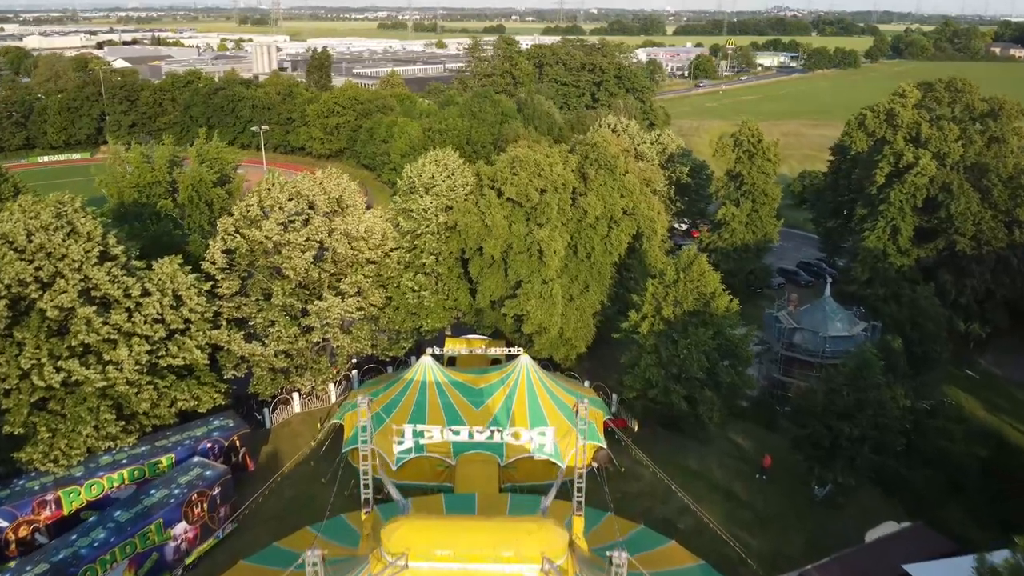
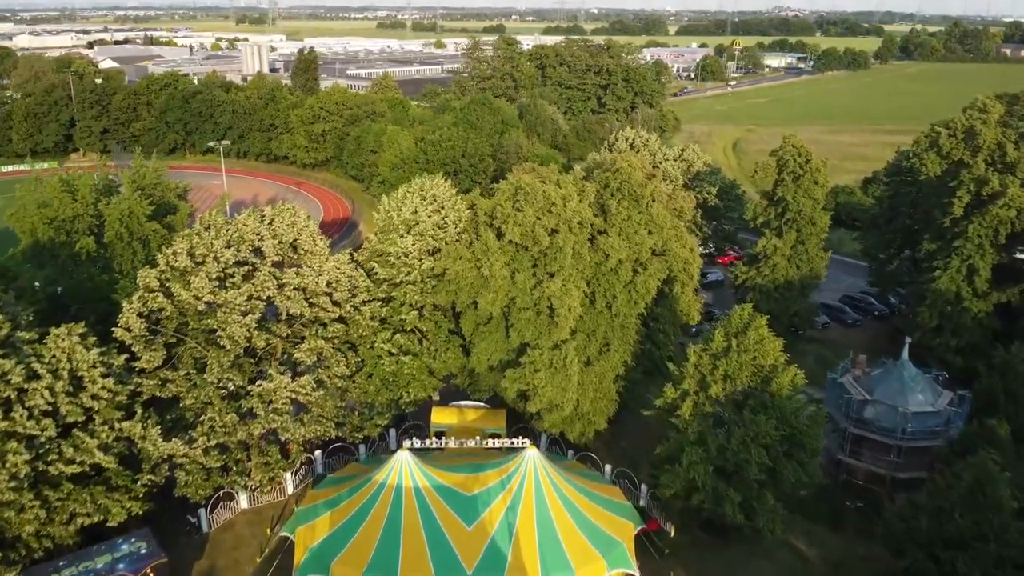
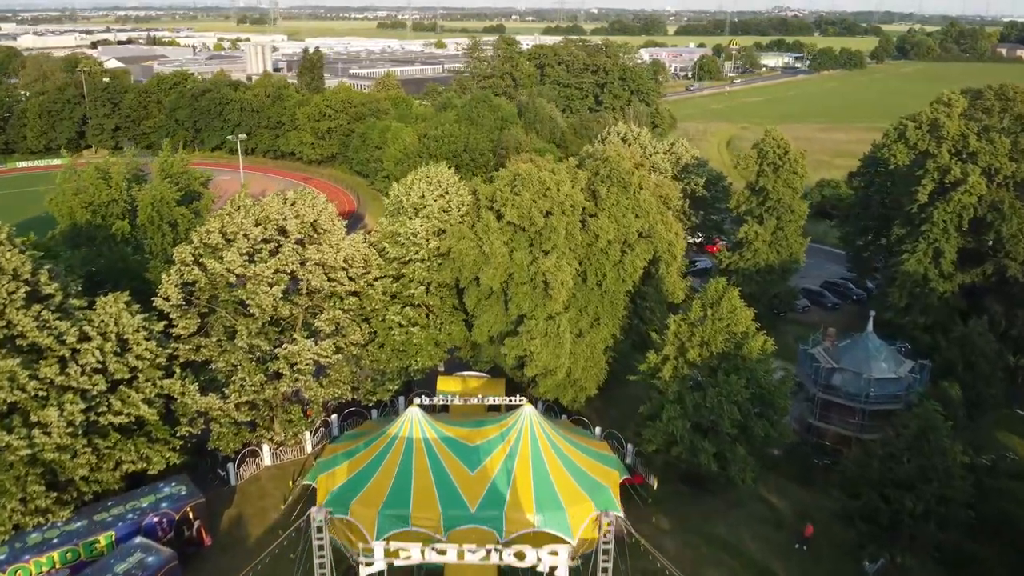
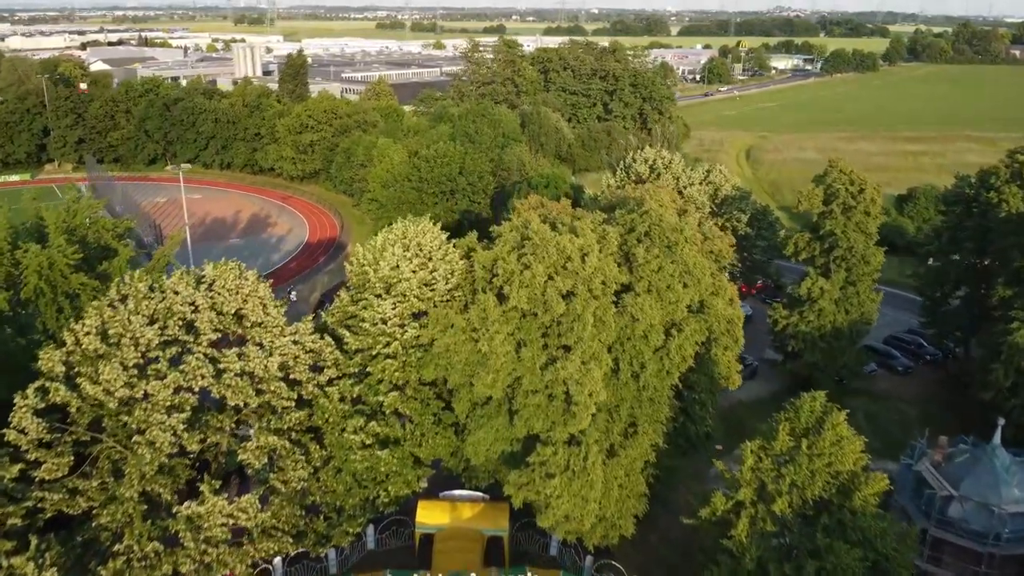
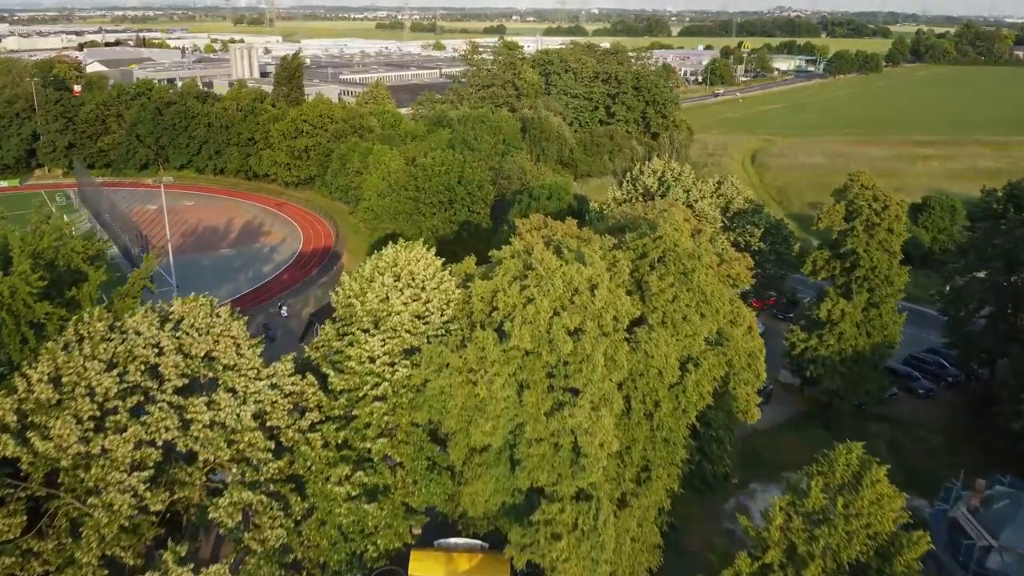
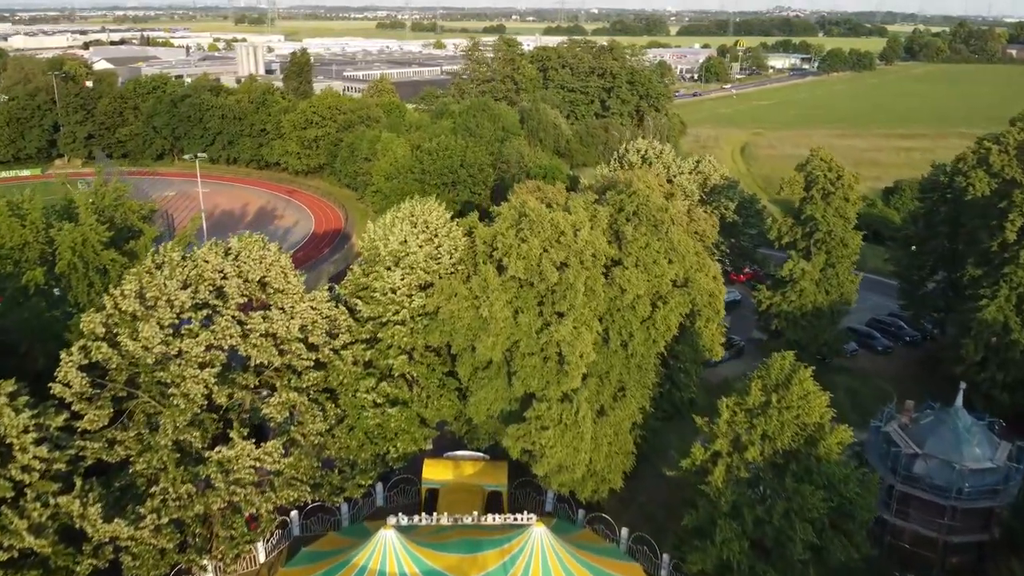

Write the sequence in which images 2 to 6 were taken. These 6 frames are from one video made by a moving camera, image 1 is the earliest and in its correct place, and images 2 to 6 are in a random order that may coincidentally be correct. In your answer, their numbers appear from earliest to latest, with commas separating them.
3, 2, 6, 4, 5
